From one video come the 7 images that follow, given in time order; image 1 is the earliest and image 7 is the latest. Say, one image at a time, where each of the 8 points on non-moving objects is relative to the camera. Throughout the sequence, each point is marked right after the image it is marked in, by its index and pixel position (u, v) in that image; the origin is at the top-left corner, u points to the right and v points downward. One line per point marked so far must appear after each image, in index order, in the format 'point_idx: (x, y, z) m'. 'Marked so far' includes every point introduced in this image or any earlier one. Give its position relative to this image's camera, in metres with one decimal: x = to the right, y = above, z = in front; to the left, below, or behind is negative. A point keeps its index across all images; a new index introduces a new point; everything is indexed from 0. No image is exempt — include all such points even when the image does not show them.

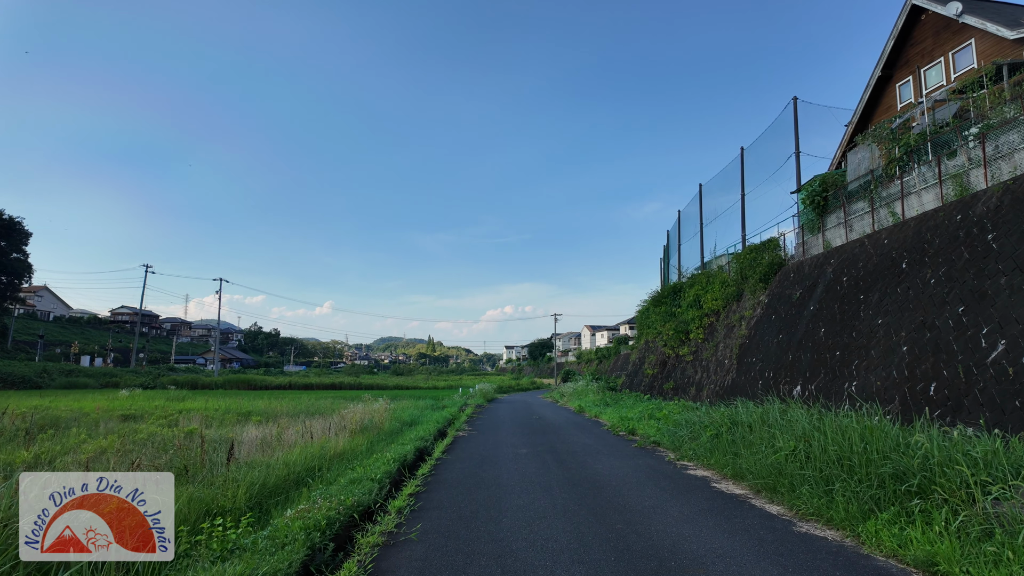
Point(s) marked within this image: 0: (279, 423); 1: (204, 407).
0: (-4.1, -2.4, +8.6) m
1: (-7.0, -2.7, +11.0) m
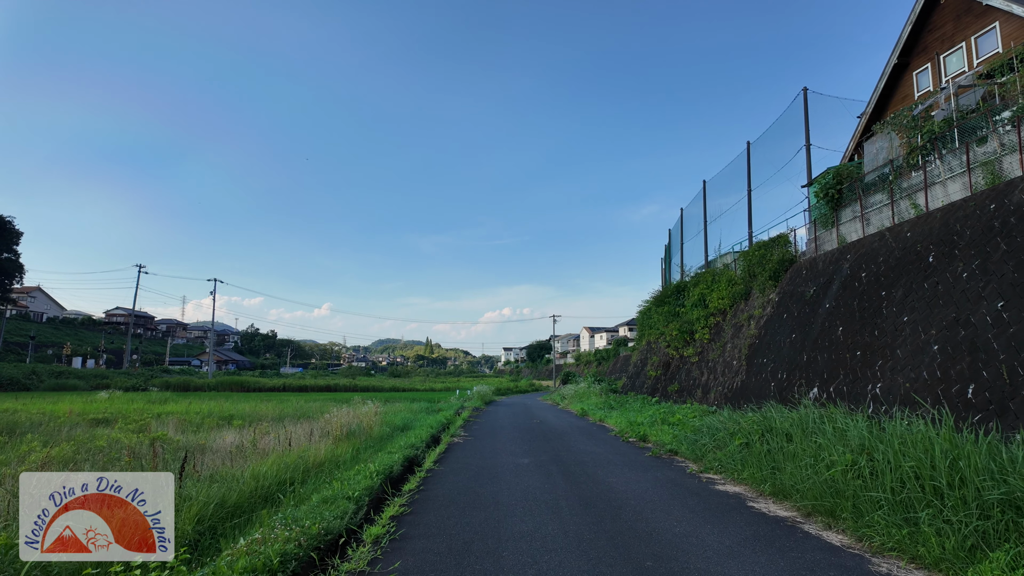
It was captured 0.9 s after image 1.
0: (-4.1, -2.3, +8.0) m
1: (-7.0, -2.6, +10.4) m
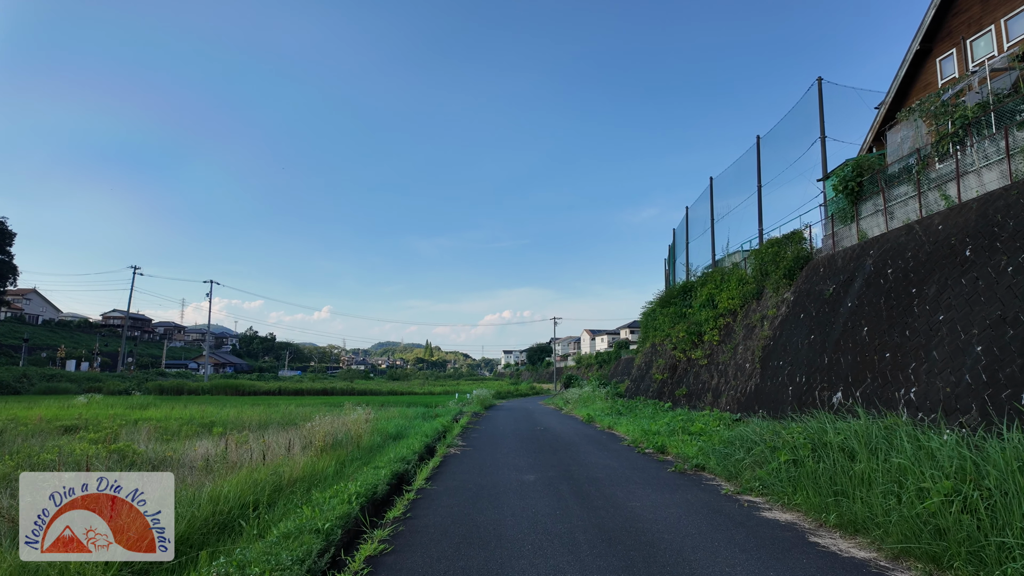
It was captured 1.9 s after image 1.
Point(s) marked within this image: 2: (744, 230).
0: (-4.1, -2.2, +7.3) m
1: (-7.0, -2.6, +9.7) m
2: (+8.0, +2.0, +16.7) m
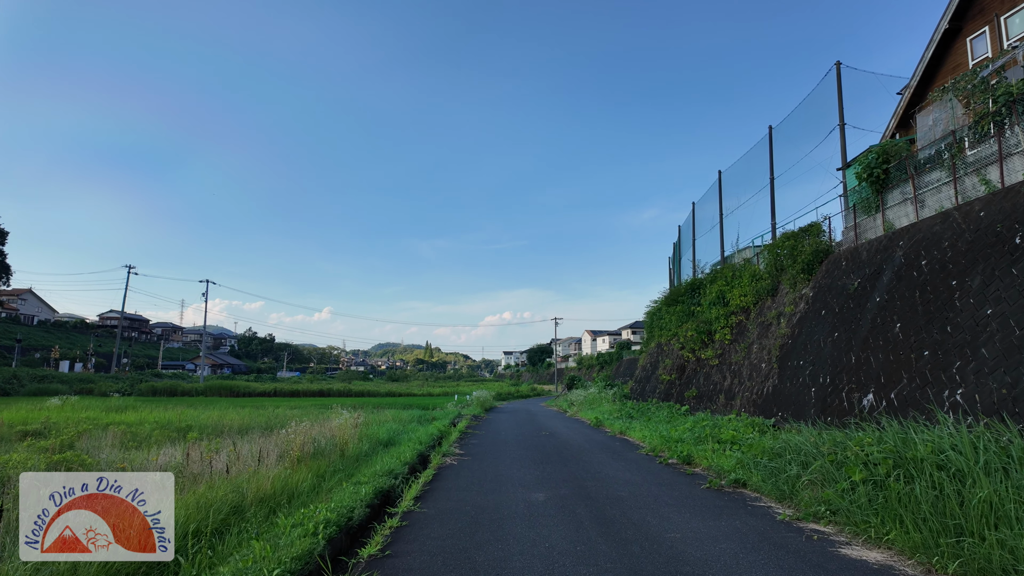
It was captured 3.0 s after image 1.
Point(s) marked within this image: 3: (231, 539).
0: (-4.0, -2.1, +6.6) m
1: (-7.0, -2.4, +9.0) m
2: (+8.0, +2.1, +16.0) m
3: (-1.8, -1.6, +3.1) m
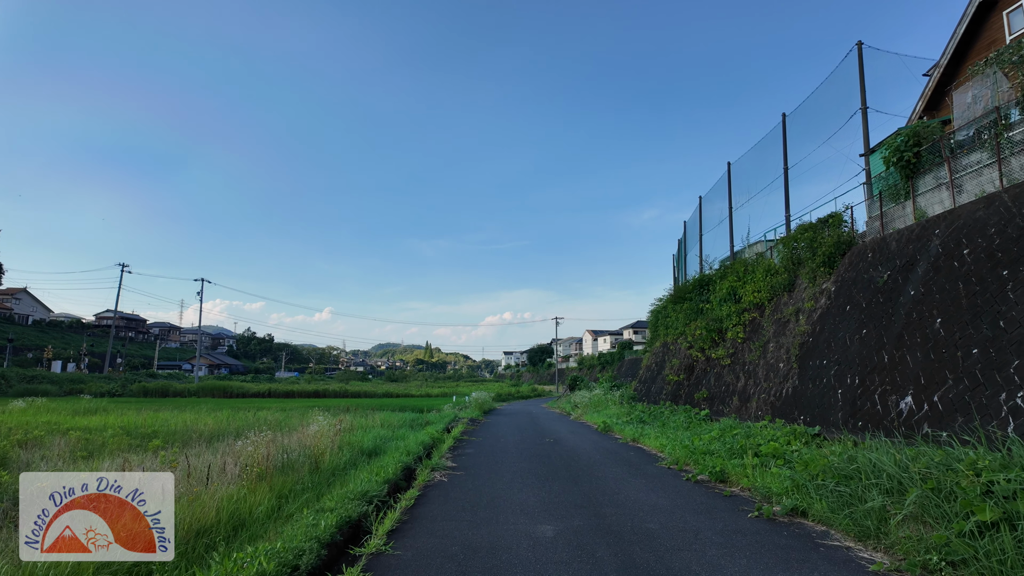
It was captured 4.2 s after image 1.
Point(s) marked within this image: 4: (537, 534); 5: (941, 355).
0: (-4.0, -2.0, +5.8) m
1: (-7.0, -2.3, +8.2) m
2: (+8.0, +2.2, +15.2) m
3: (-1.8, -1.5, +2.3) m
4: (+0.2, -1.5, +3.1) m
5: (+6.4, -1.0, +7.2) m
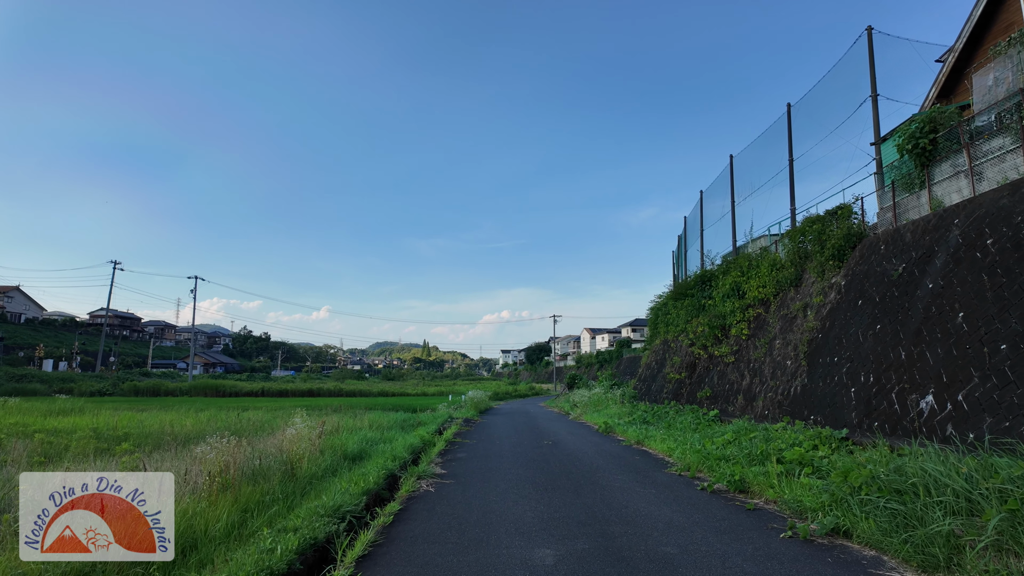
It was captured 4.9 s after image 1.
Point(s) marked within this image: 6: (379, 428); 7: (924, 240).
0: (-4.1, -1.9, +5.3) m
1: (-7.0, -2.2, +7.7) m
2: (+7.9, +2.4, +14.7) m
3: (-1.8, -1.4, +1.9) m
4: (+0.1, -1.4, +2.6) m
5: (+6.3, -0.9, +6.8) m
6: (-2.2, -2.4, +8.3) m
7: (+7.3, +0.9, +8.7) m
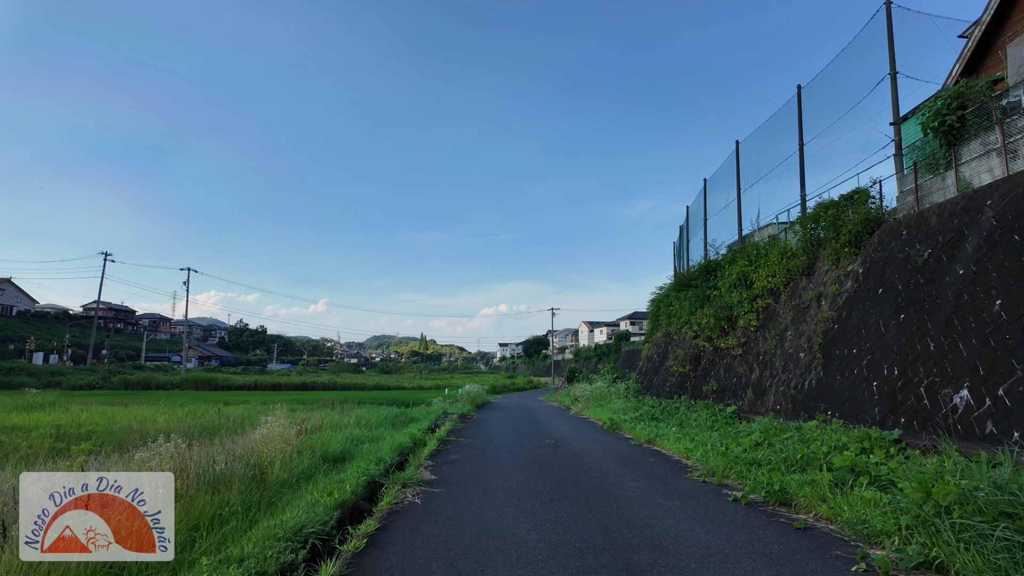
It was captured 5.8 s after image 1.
0: (-4.1, -1.7, +4.7) m
1: (-7.0, -2.0, +7.1) m
2: (+7.9, +2.7, +14.1) m
3: (-1.8, -1.2, +1.3) m
4: (+0.1, -1.3, +2.0) m
5: (+6.3, -0.7, +6.2) m
6: (-2.3, -2.2, +7.7) m
7: (+7.3, +1.1, +8.1) m
